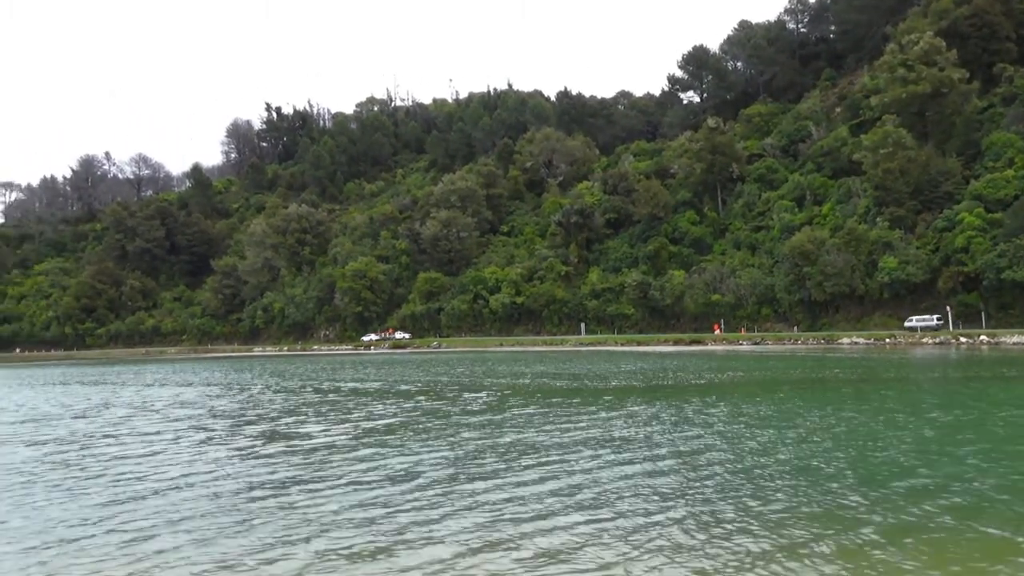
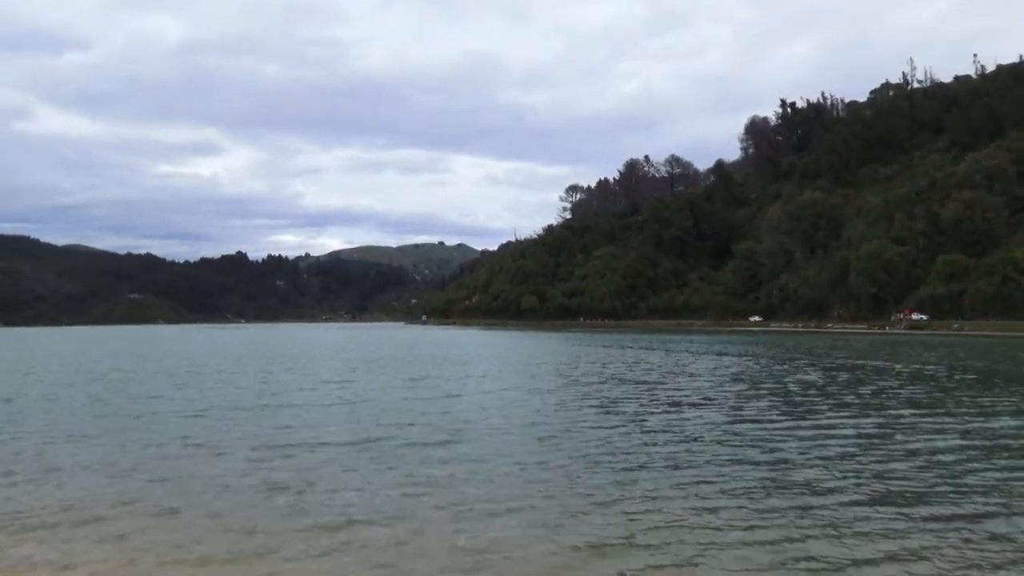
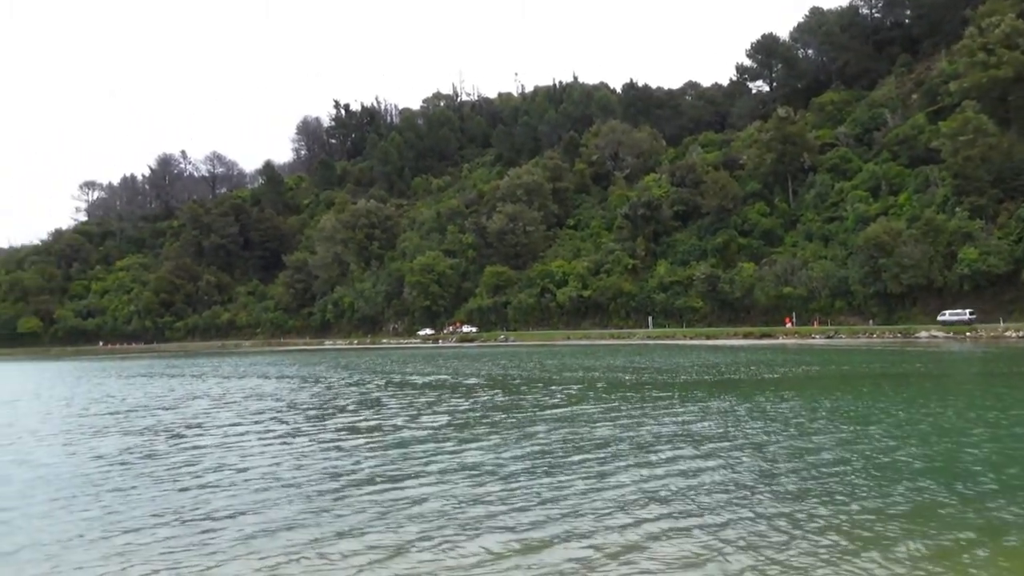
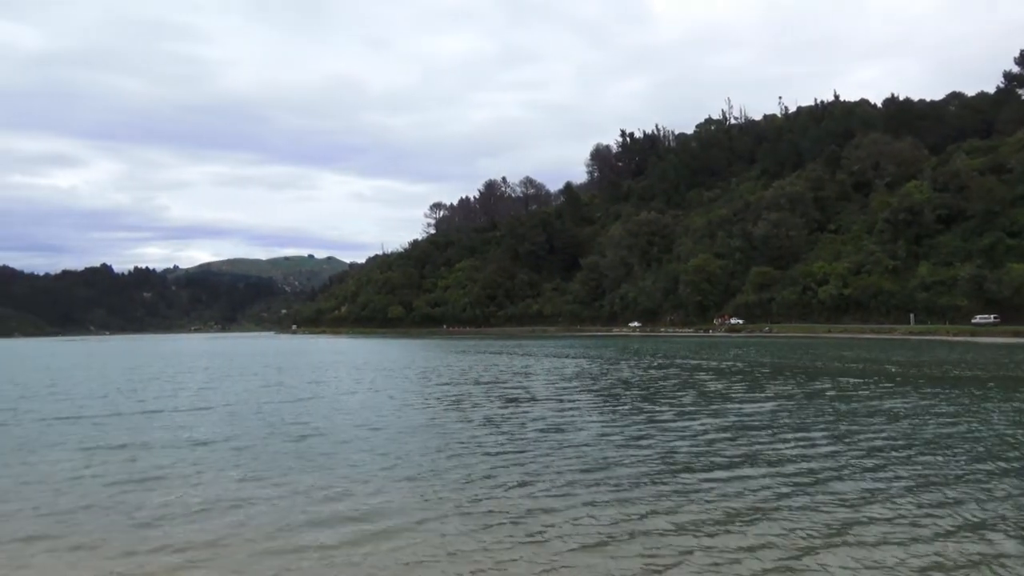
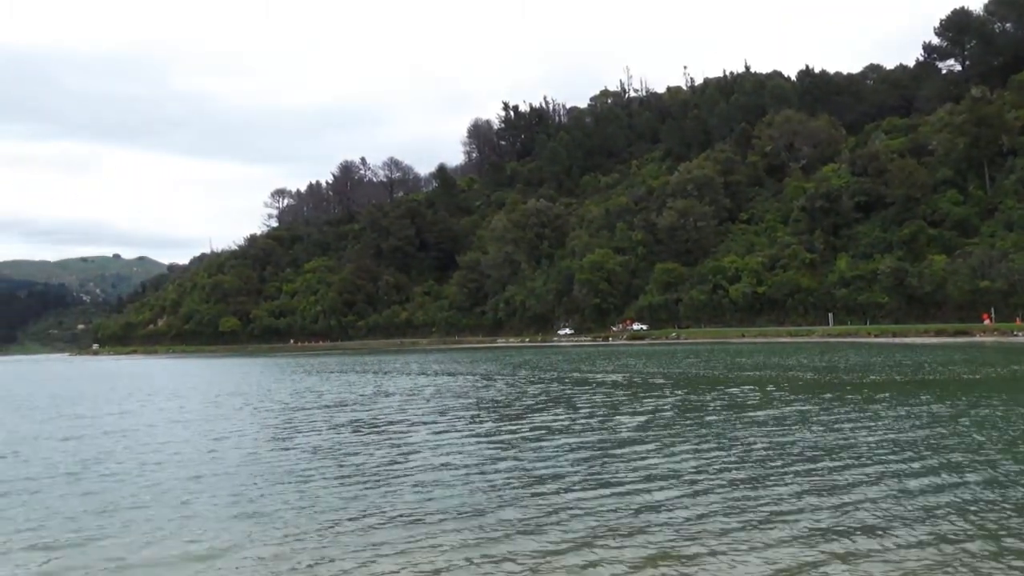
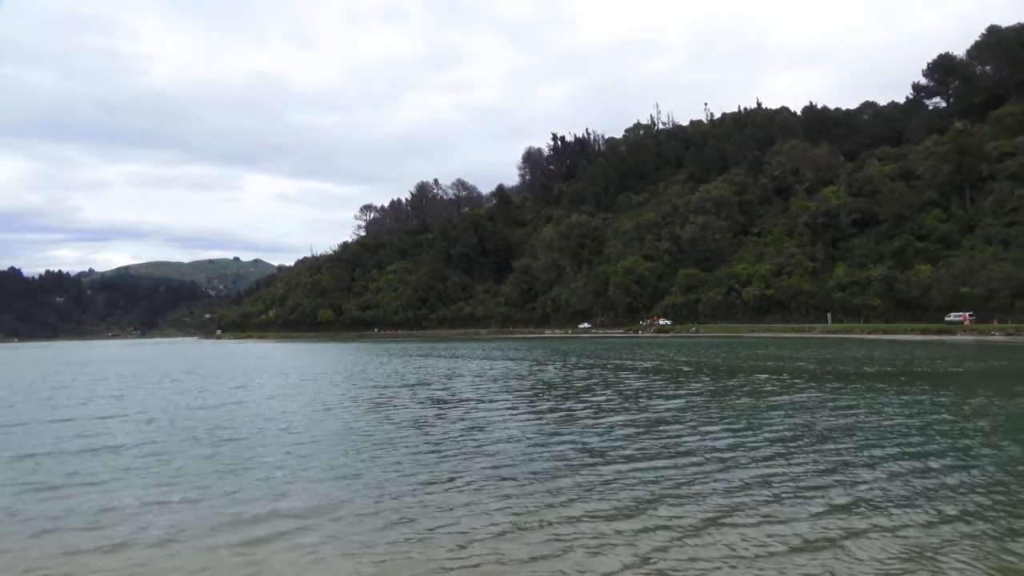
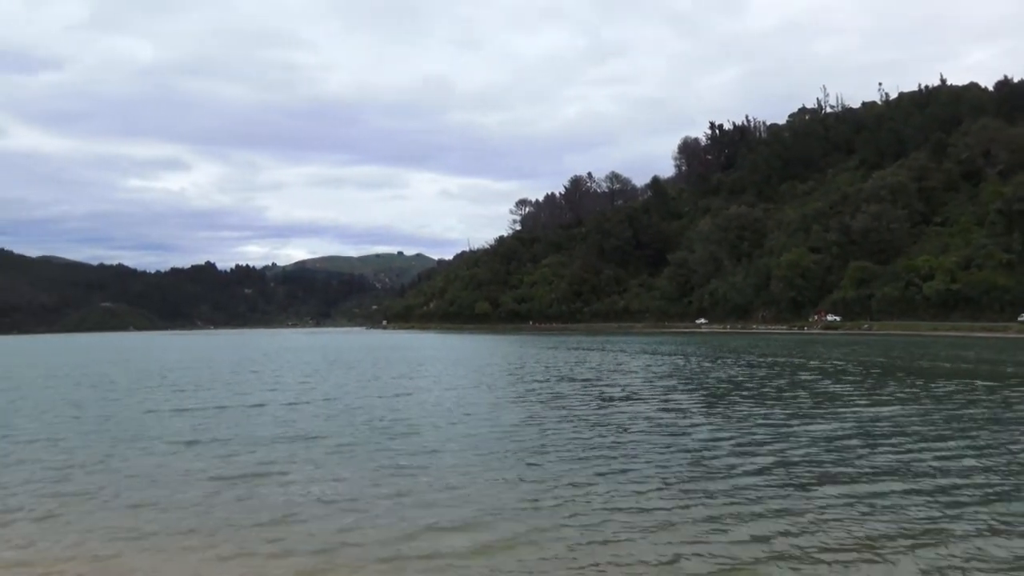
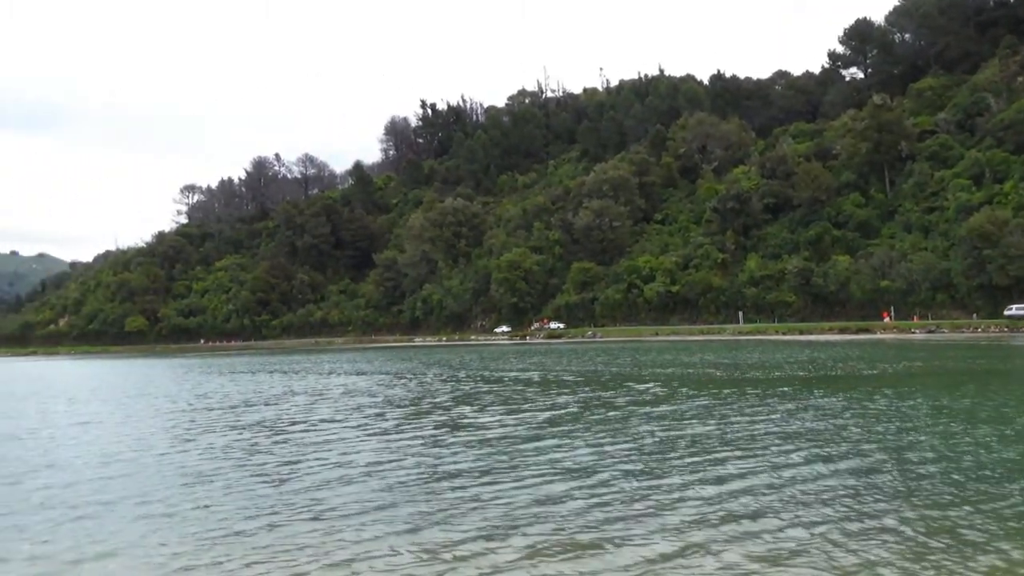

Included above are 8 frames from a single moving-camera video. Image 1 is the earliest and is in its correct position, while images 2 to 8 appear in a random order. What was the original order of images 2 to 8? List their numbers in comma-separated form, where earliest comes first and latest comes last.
3, 8, 5, 6, 4, 7, 2
